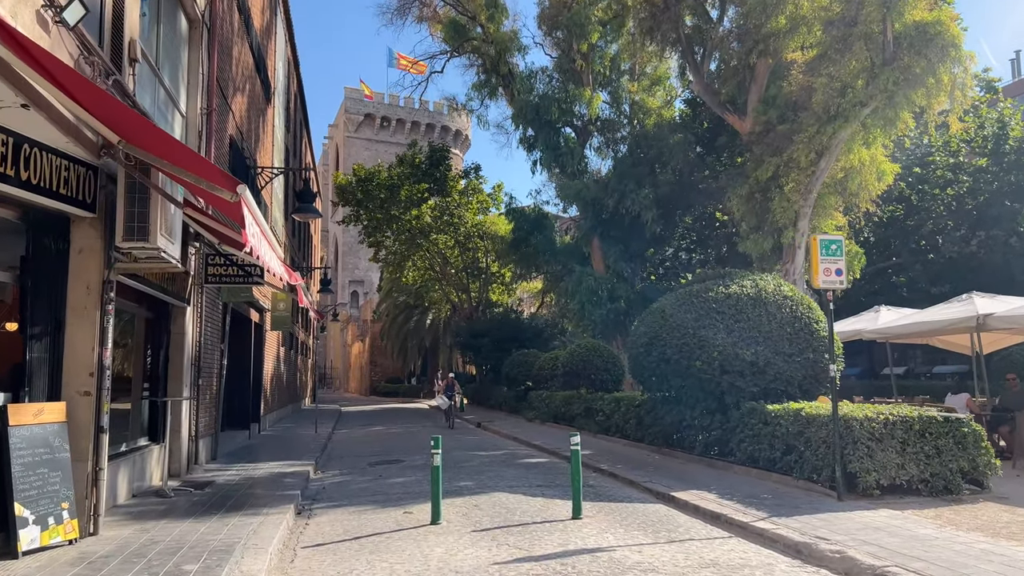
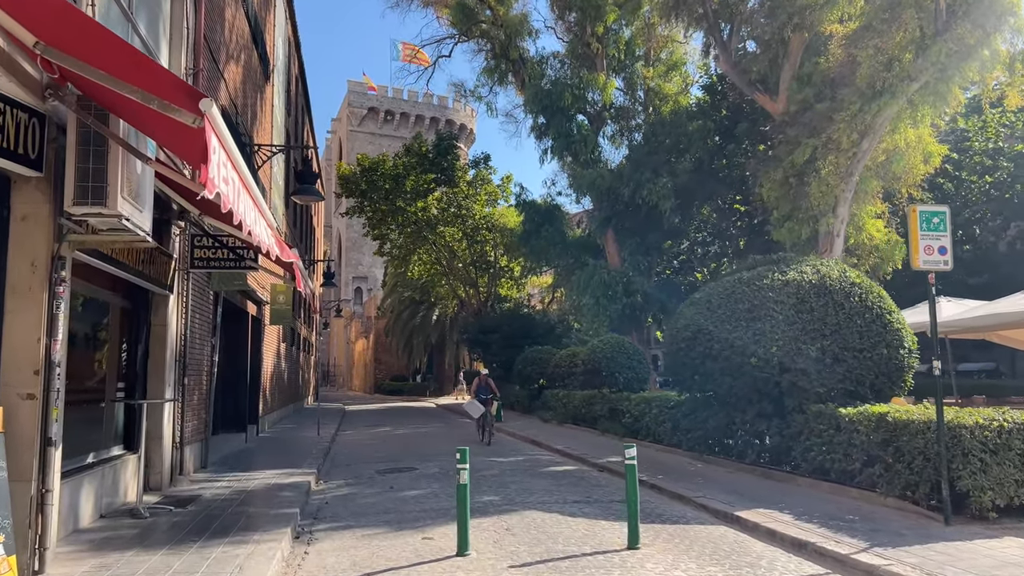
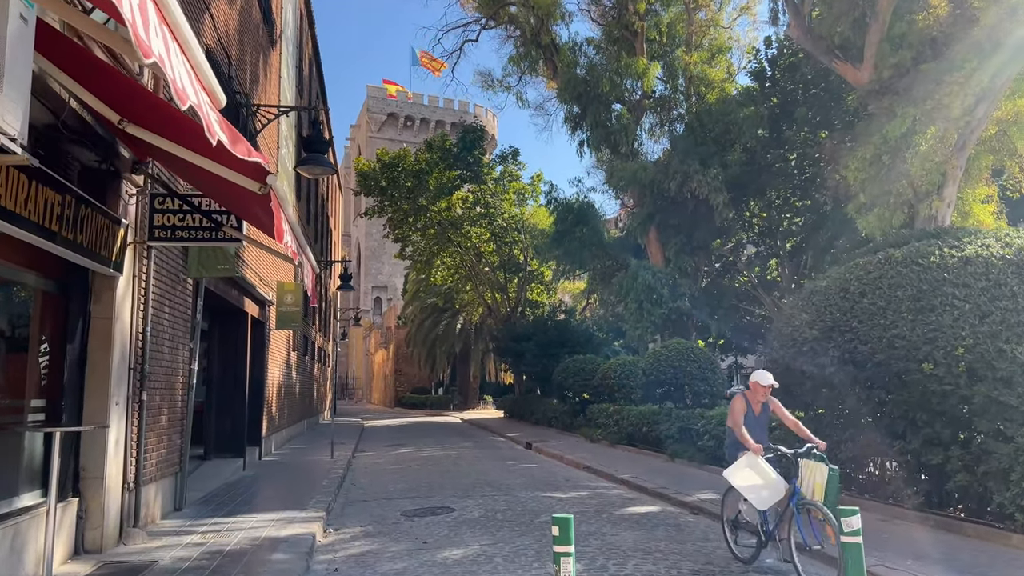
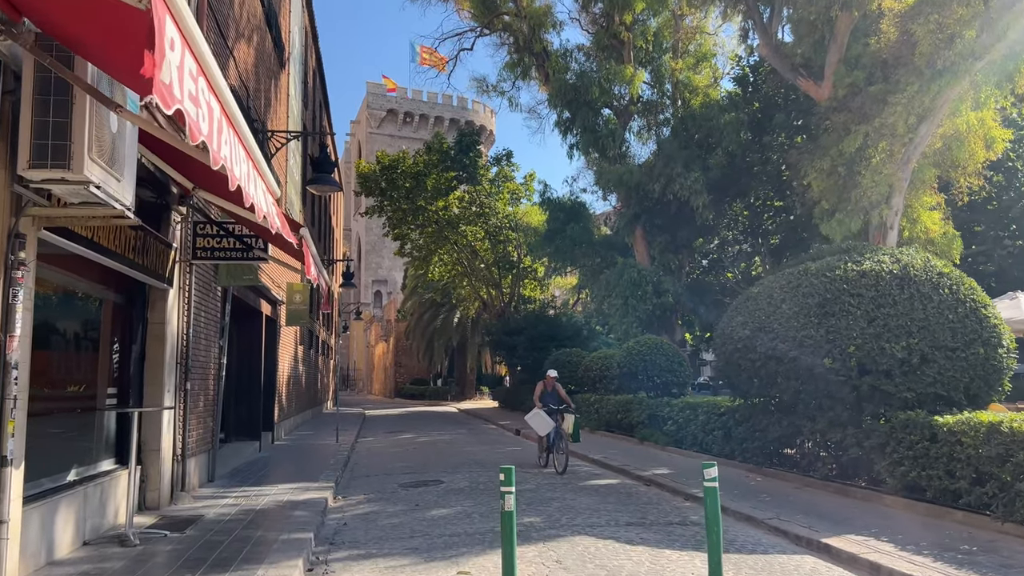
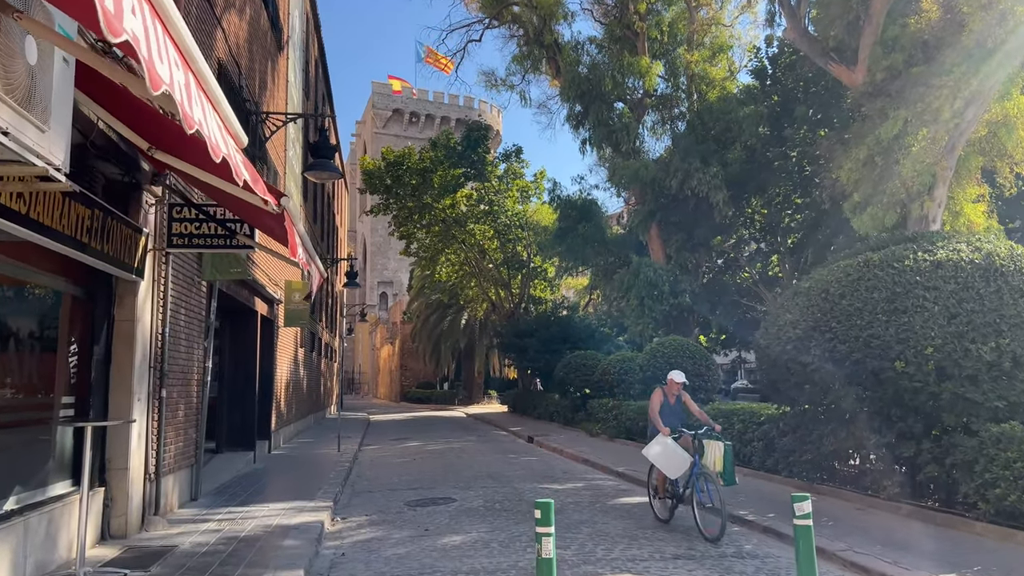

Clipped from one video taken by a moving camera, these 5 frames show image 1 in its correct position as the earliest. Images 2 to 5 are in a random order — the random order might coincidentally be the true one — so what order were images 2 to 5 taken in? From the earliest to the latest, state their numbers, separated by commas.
2, 4, 5, 3
